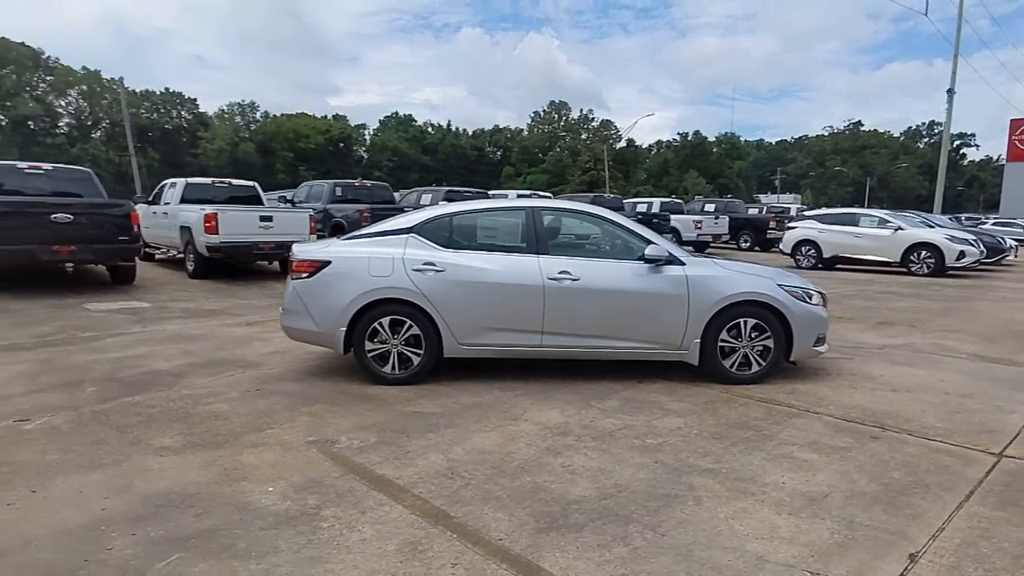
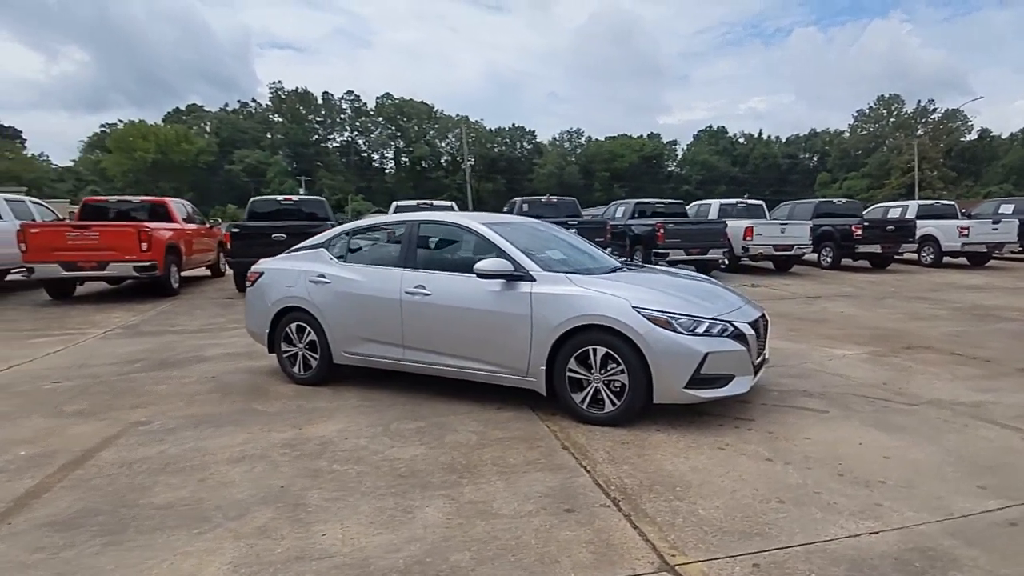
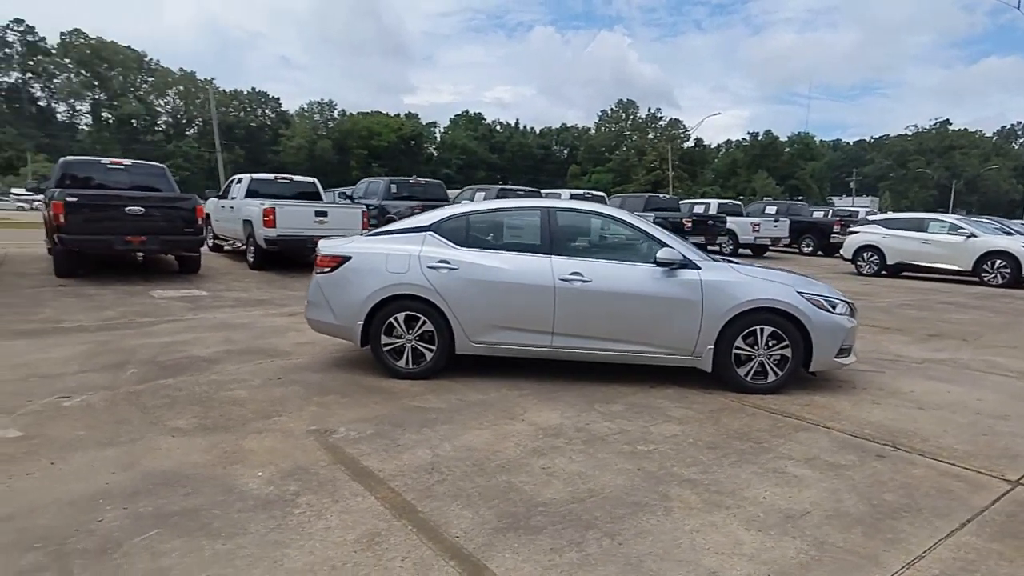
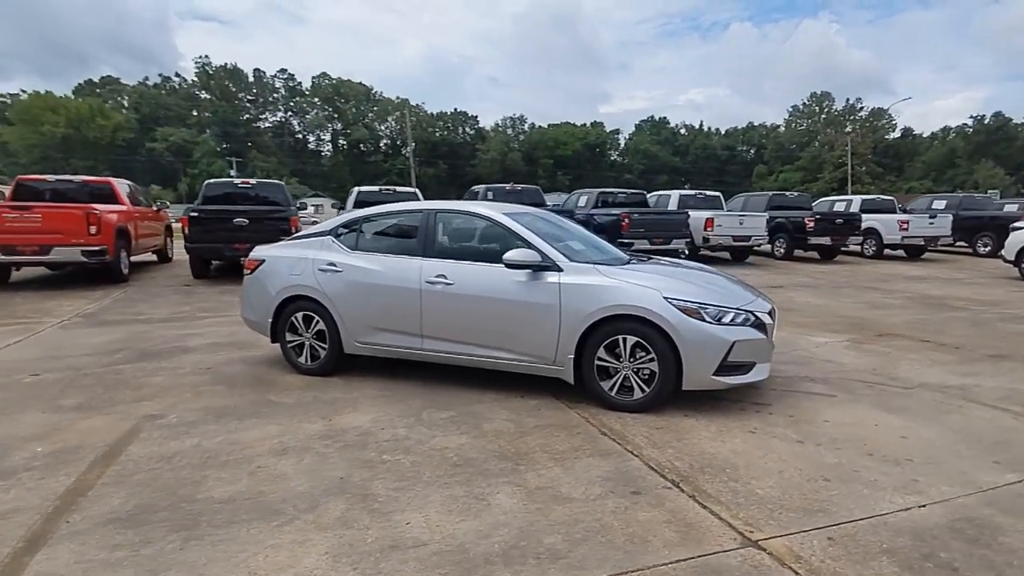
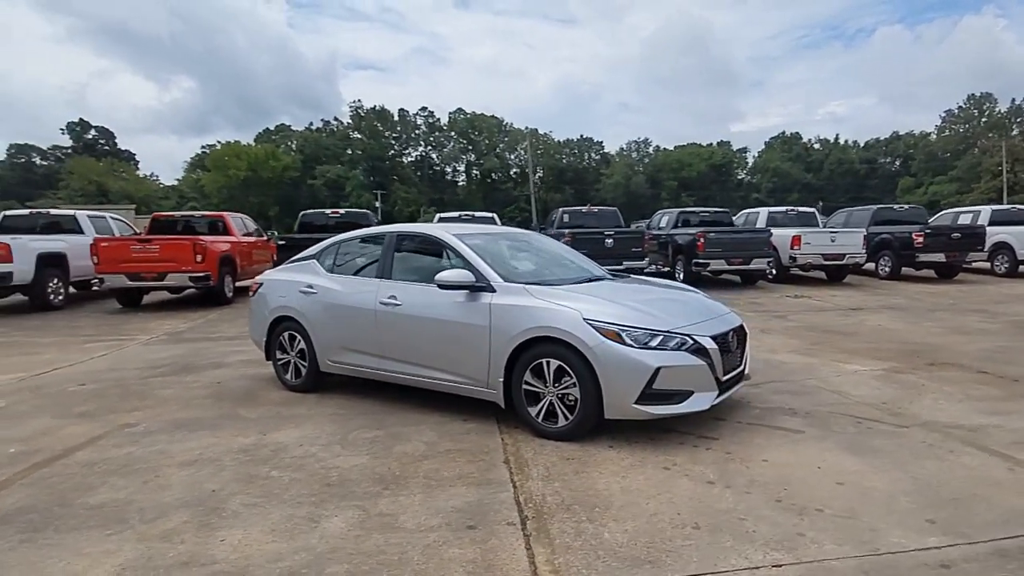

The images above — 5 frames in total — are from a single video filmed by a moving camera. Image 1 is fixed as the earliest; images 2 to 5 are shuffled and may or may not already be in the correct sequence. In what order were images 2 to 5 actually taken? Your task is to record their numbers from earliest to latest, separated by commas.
3, 4, 2, 5
